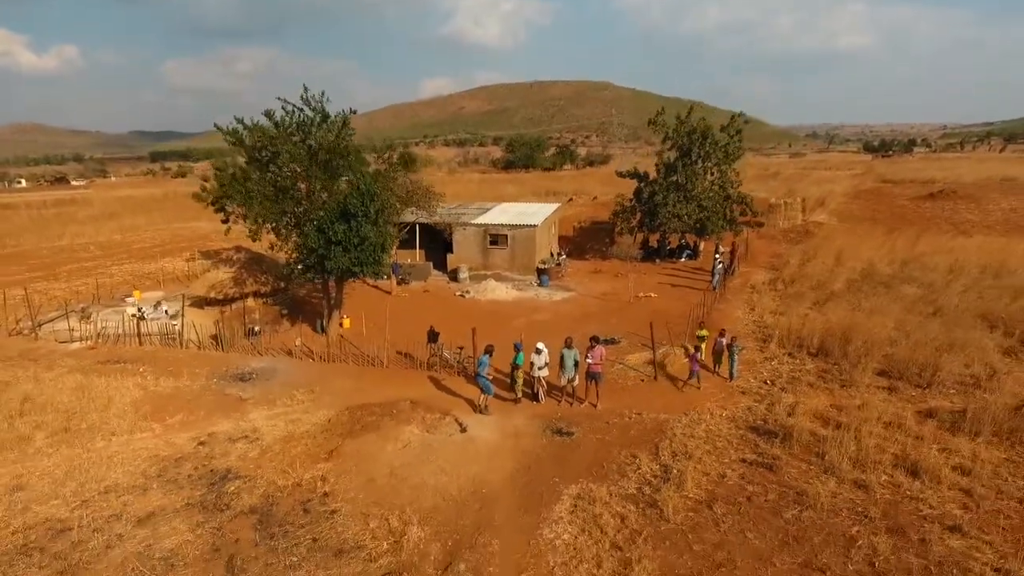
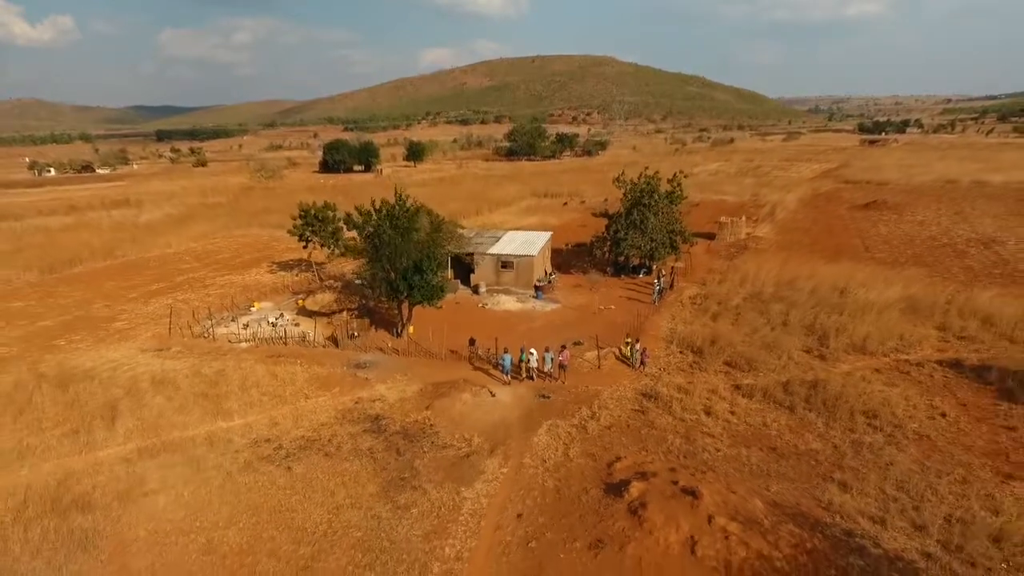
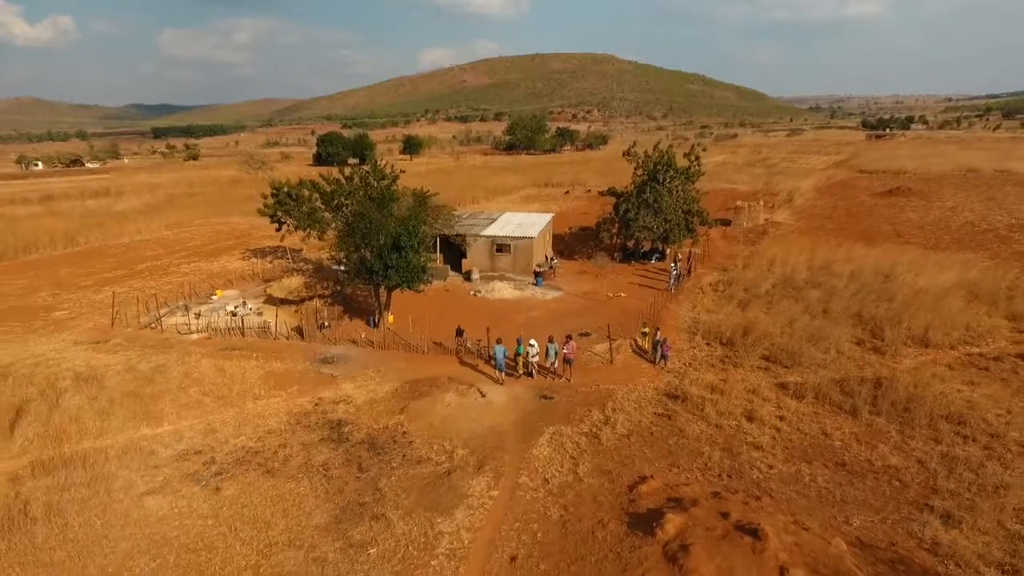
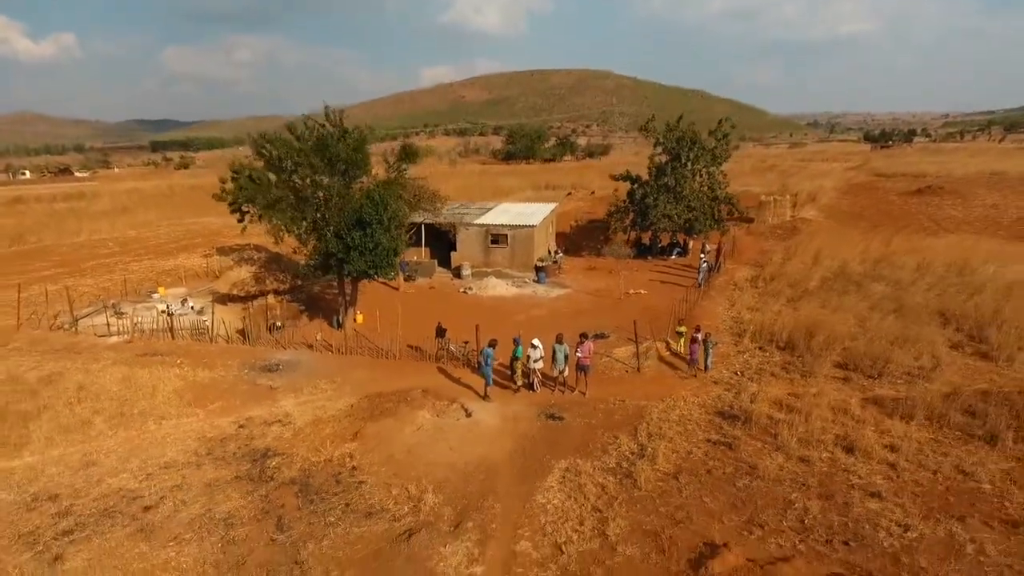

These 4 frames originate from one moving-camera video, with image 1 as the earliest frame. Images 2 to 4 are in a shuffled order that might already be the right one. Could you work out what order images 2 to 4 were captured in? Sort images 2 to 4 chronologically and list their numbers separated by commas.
4, 3, 2
